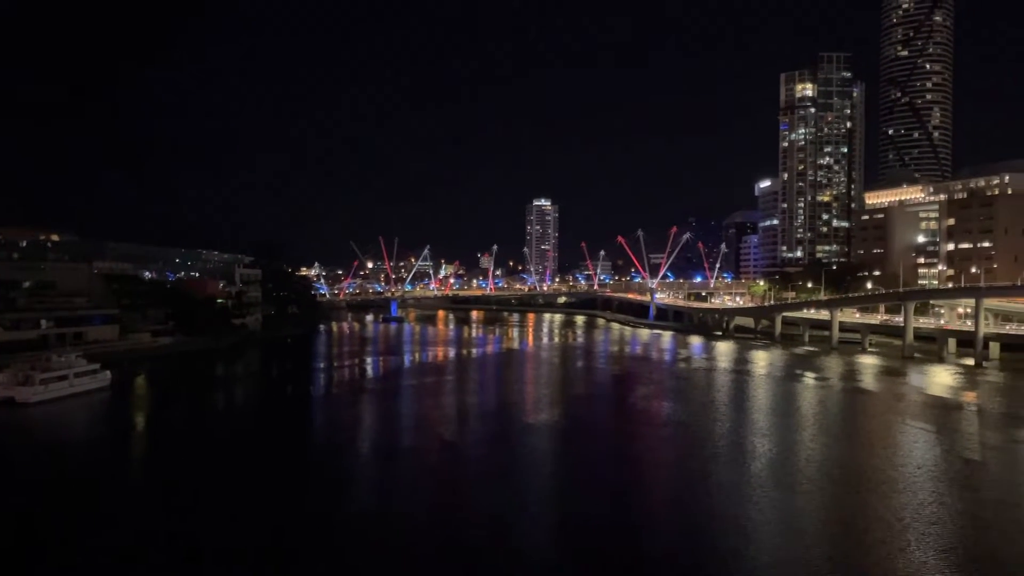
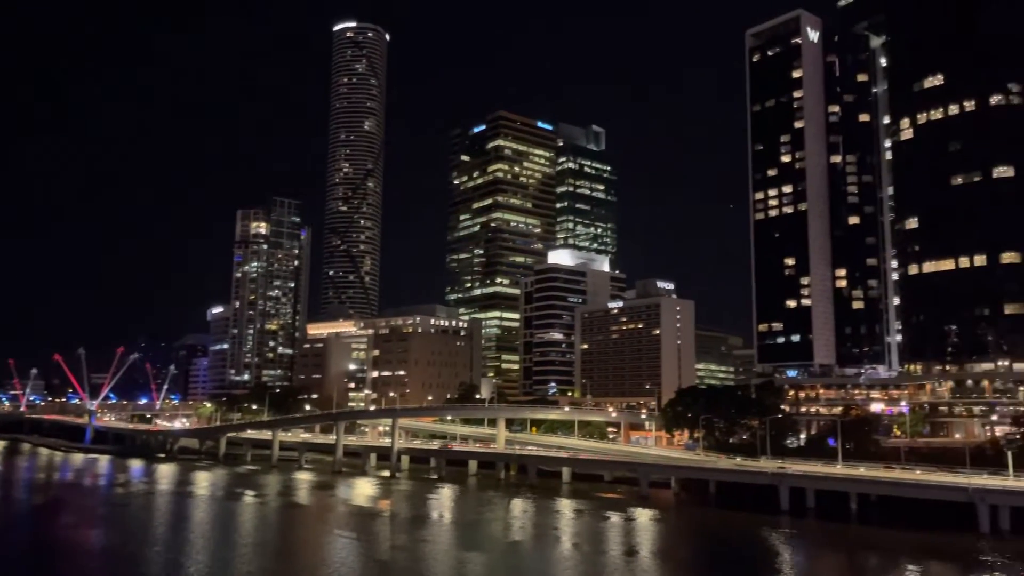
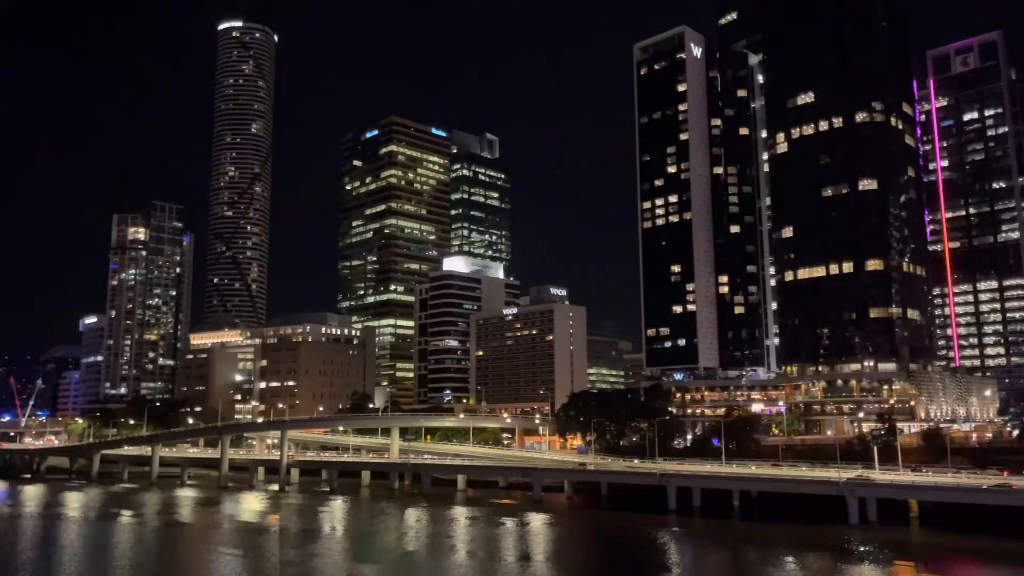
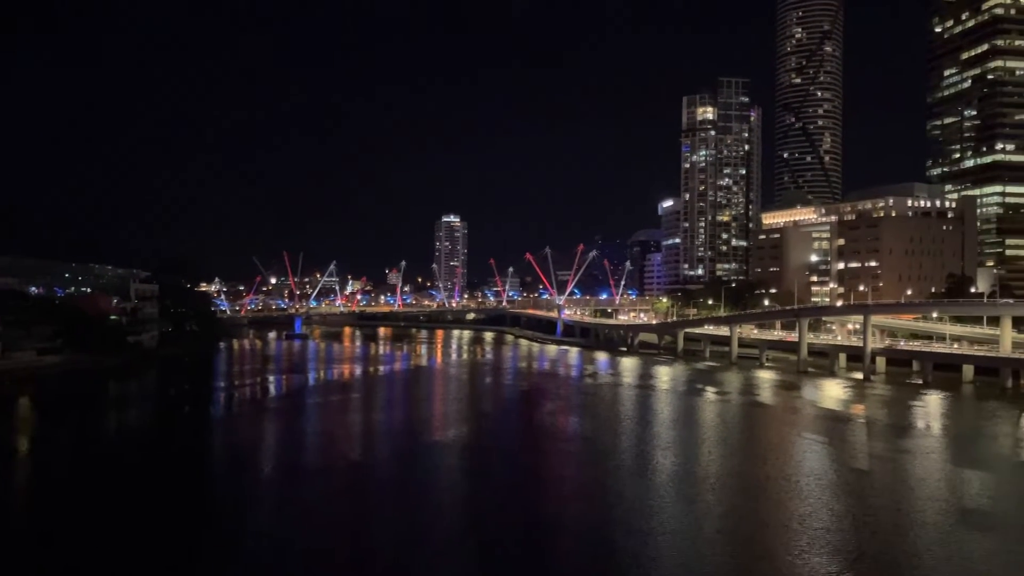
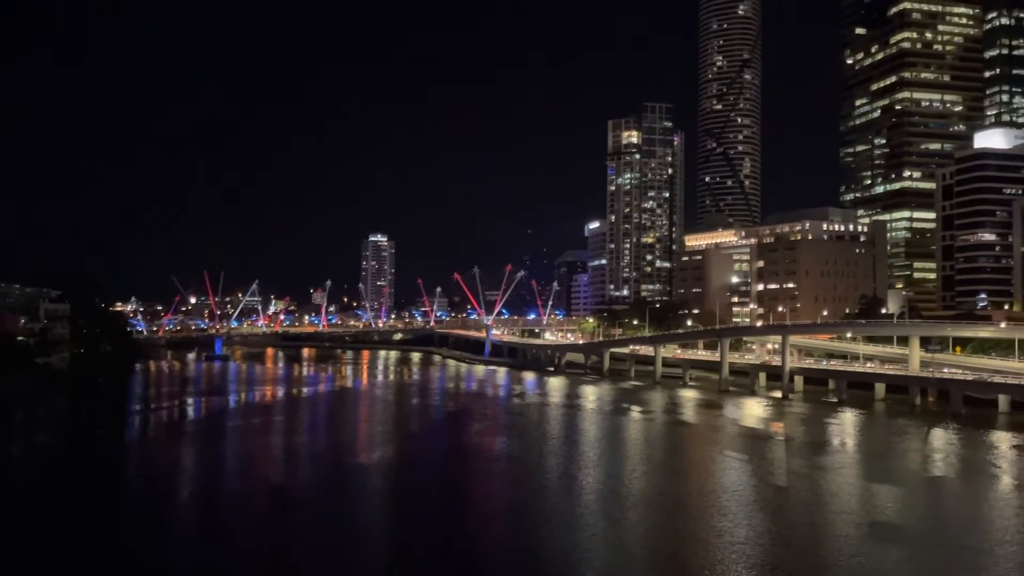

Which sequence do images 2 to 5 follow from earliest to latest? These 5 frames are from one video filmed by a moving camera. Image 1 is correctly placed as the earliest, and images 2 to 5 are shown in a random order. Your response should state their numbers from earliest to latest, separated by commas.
4, 5, 2, 3
